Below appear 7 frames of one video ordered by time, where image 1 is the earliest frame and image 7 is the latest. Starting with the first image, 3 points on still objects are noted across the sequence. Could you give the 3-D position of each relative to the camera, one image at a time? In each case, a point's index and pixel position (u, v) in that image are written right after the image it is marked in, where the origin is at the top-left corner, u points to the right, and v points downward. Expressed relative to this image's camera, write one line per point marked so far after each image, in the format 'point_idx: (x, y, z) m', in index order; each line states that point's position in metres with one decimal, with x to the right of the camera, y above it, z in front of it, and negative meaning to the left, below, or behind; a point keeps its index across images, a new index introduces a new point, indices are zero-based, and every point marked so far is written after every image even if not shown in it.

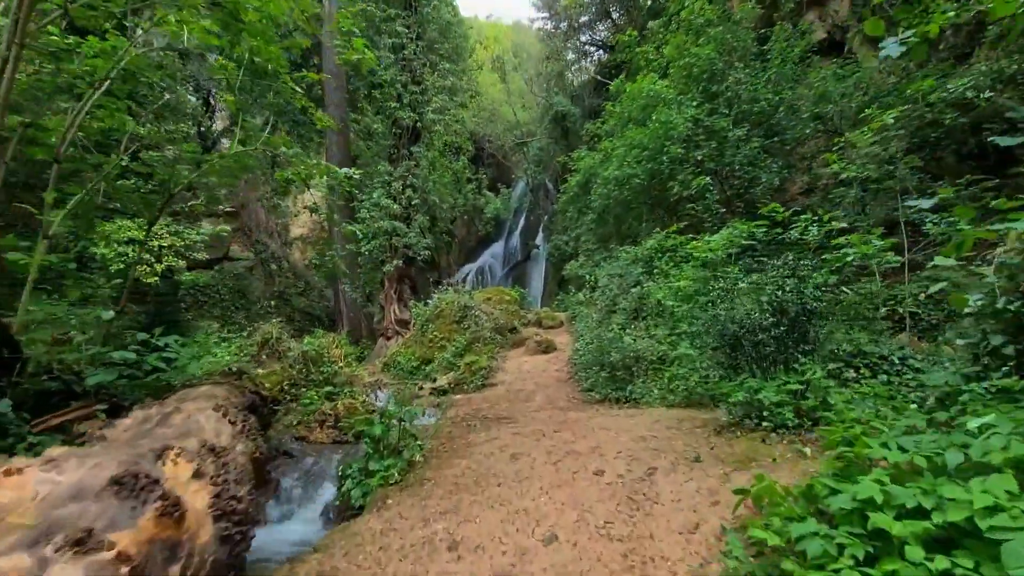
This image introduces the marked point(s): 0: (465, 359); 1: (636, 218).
0: (-0.9, -1.3, +9.1) m
1: (+3.4, +1.9, +13.4) m
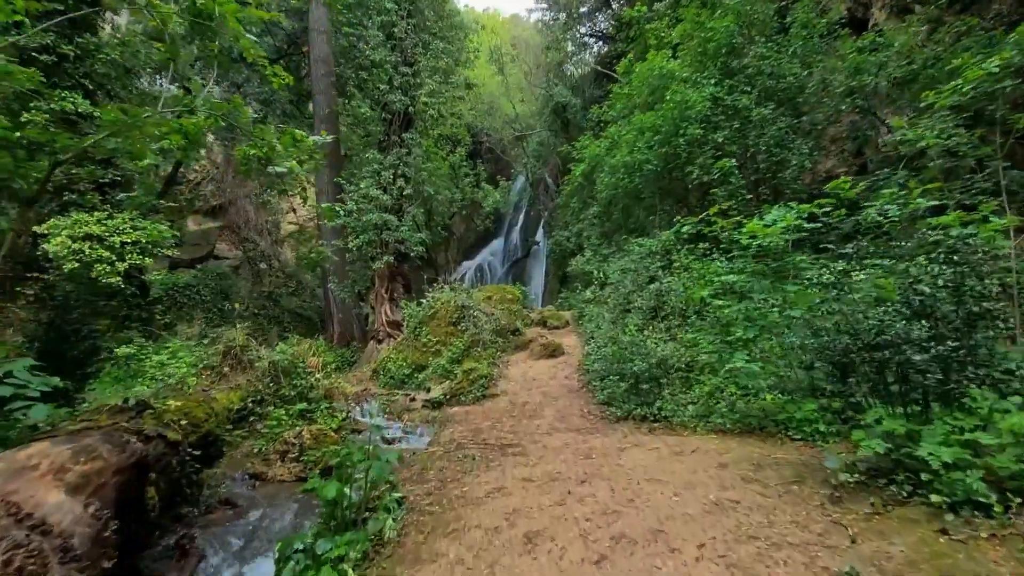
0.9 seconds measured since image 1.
0: (-0.8, -1.3, +8.1) m
1: (+3.4, +2.0, +12.4) m
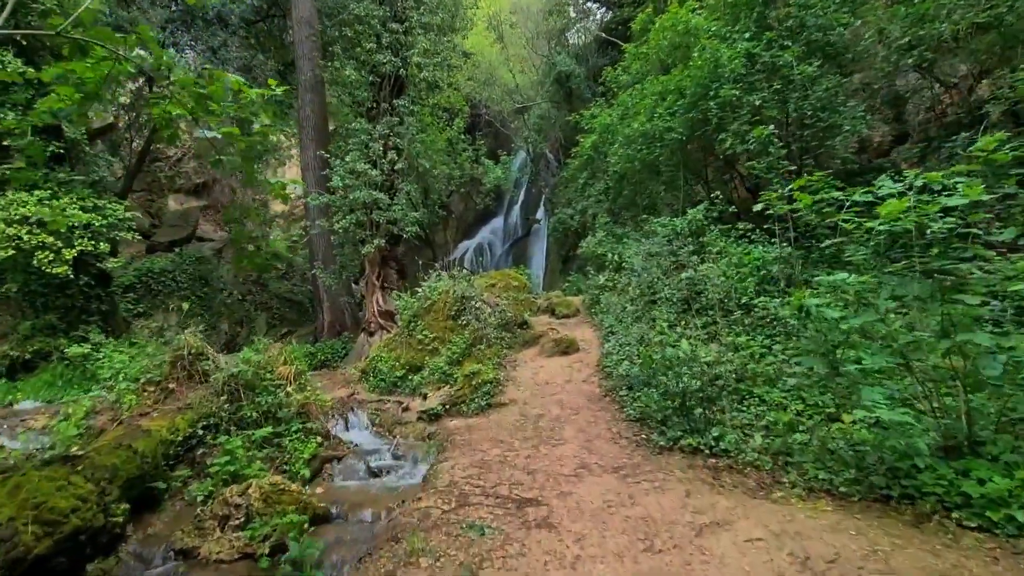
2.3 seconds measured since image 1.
0: (-0.7, -1.1, +7.0) m
1: (+3.5, +2.4, +11.2) m
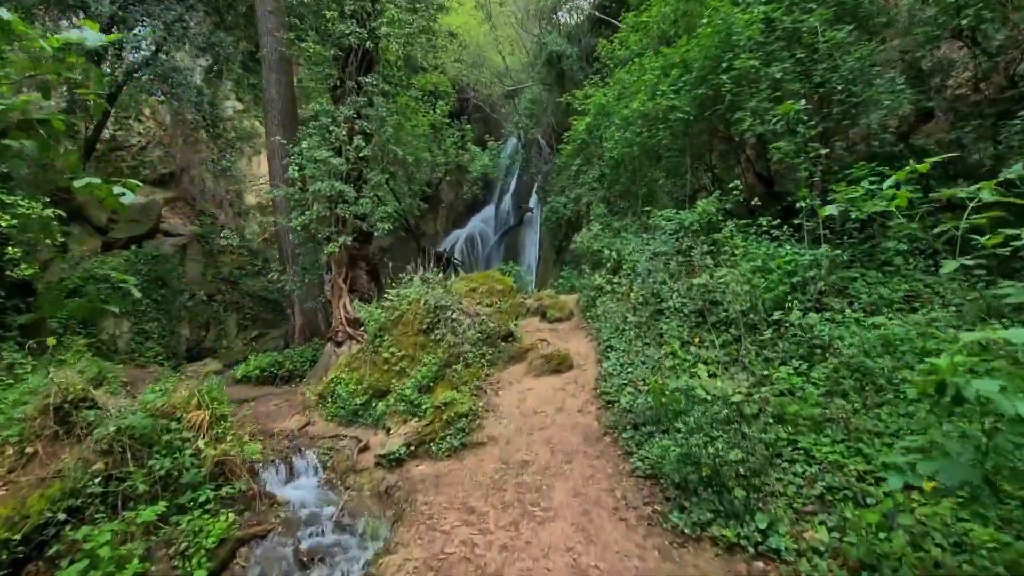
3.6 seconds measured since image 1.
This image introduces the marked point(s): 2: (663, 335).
0: (-0.9, -1.3, +5.9) m
1: (+3.2, +2.4, +10.0) m
2: (+1.8, -0.6, +5.9) m
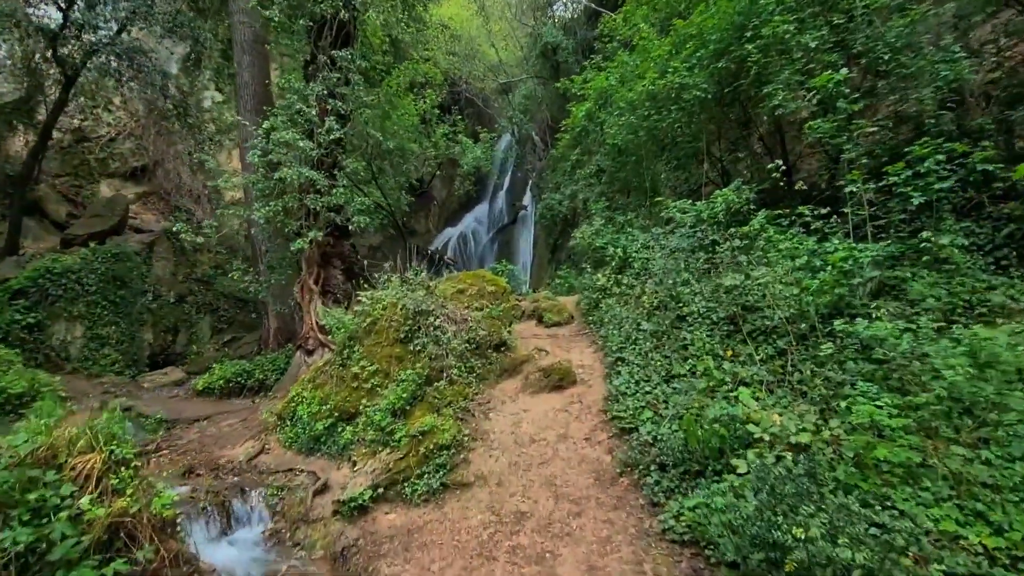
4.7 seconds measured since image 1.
0: (-1.0, -1.3, +4.8) m
1: (+3.1, +2.4, +9.0) m
2: (+1.7, -0.6, +4.9) m
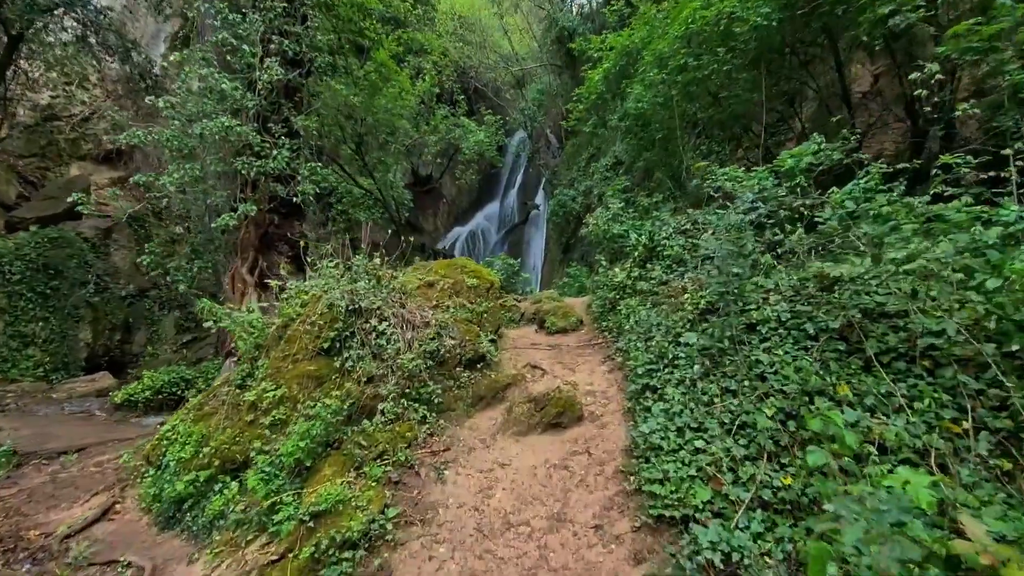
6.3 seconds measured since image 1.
0: (-1.2, -1.2, +3.0) m
1: (+3.1, +2.4, +7.1) m
2: (+1.5, -0.5, +2.9) m
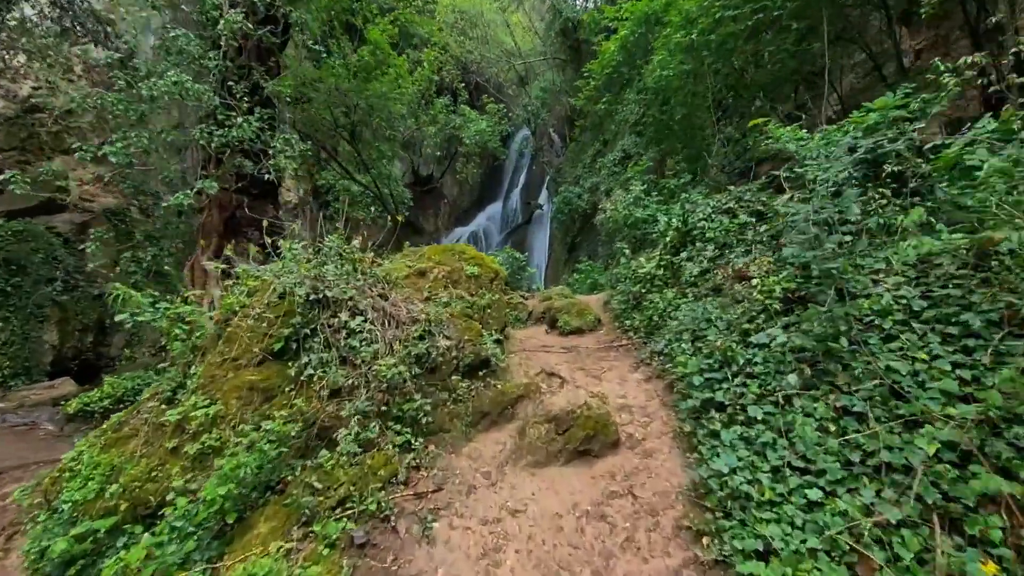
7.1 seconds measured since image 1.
0: (-1.1, -1.1, +2.0) m
1: (+3.1, +2.5, +6.1) m
2: (+1.6, -0.4, +2.0) m
